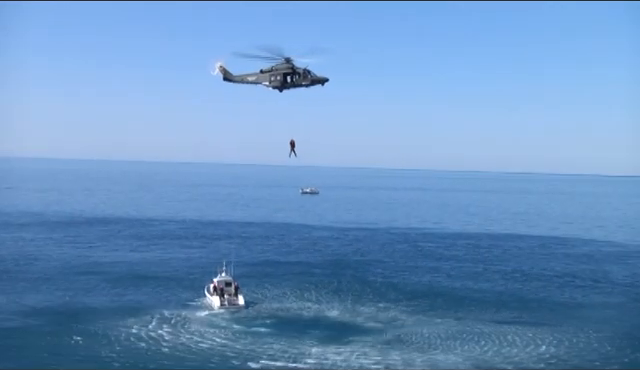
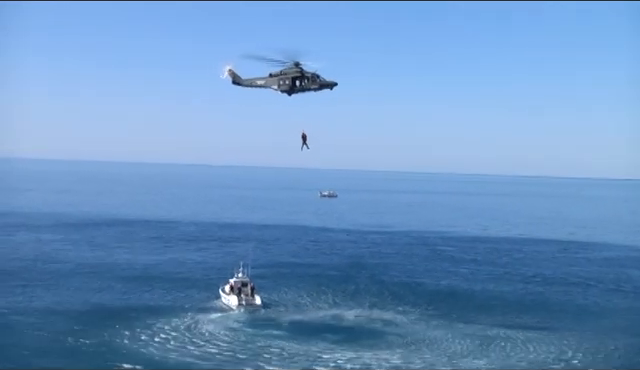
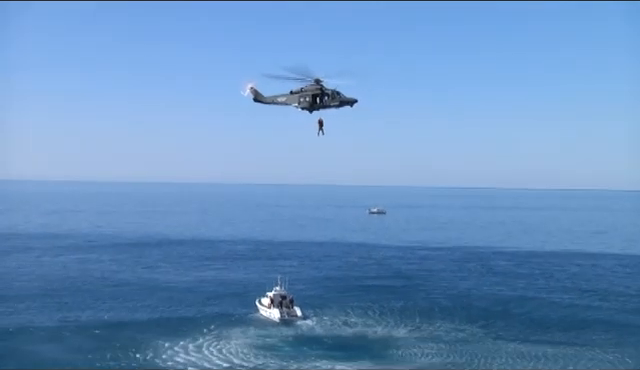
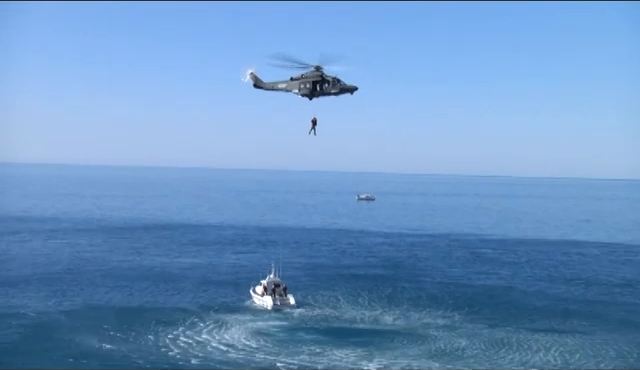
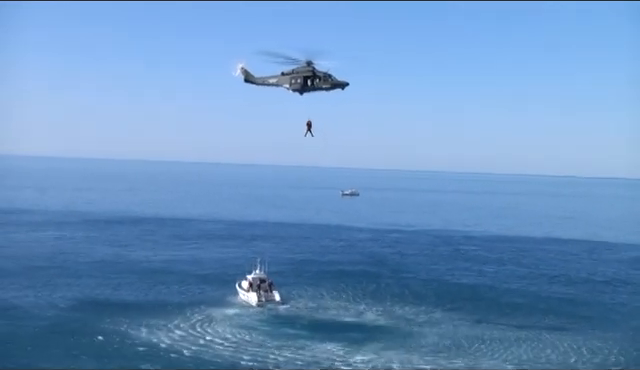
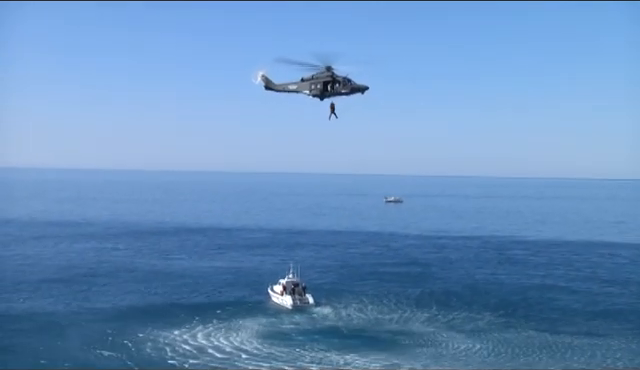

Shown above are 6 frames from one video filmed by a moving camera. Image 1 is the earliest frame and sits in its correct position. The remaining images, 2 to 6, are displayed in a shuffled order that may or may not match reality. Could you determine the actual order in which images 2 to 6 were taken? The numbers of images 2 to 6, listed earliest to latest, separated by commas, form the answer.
2, 5, 4, 3, 6
